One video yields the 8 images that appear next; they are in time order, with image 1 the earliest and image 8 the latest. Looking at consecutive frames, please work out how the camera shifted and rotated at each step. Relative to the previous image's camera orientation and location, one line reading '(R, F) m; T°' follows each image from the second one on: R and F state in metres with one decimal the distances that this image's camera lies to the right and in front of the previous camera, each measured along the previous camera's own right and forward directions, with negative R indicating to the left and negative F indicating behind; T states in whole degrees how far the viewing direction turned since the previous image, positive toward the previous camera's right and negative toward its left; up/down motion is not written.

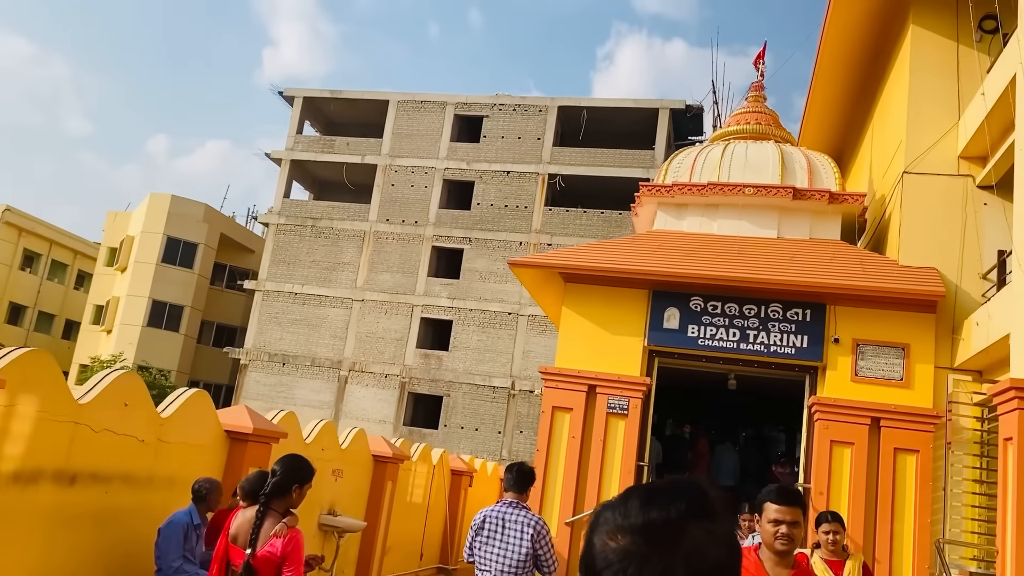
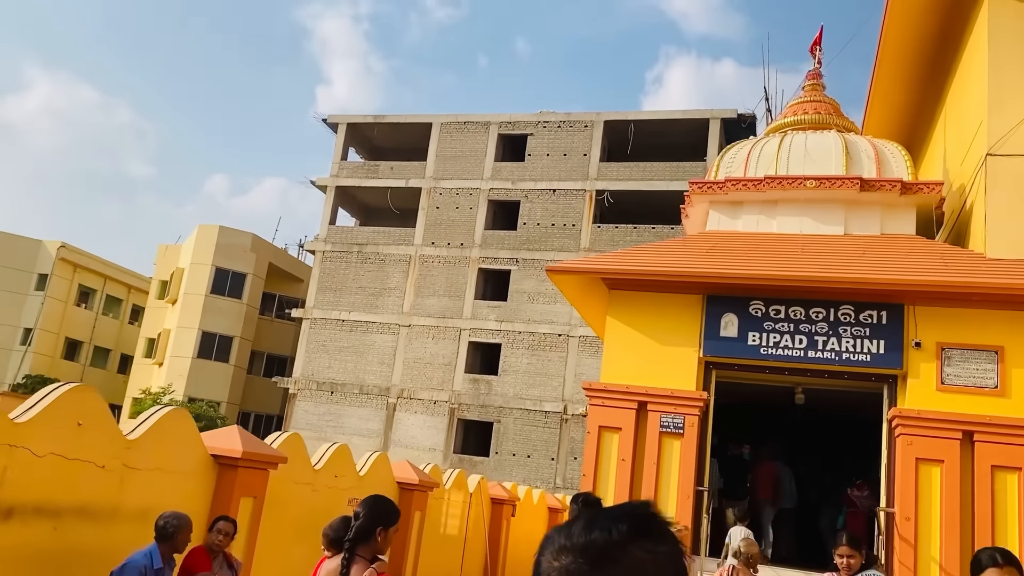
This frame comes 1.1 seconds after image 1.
(+0.2, +0.9) m; -4°
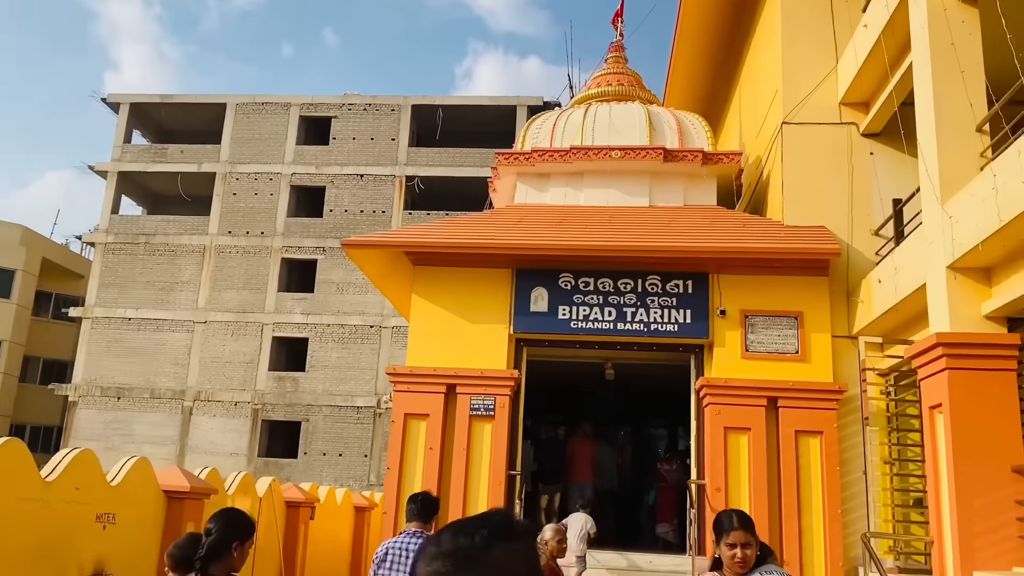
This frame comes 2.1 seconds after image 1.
(+0.2, +0.7) m; +12°
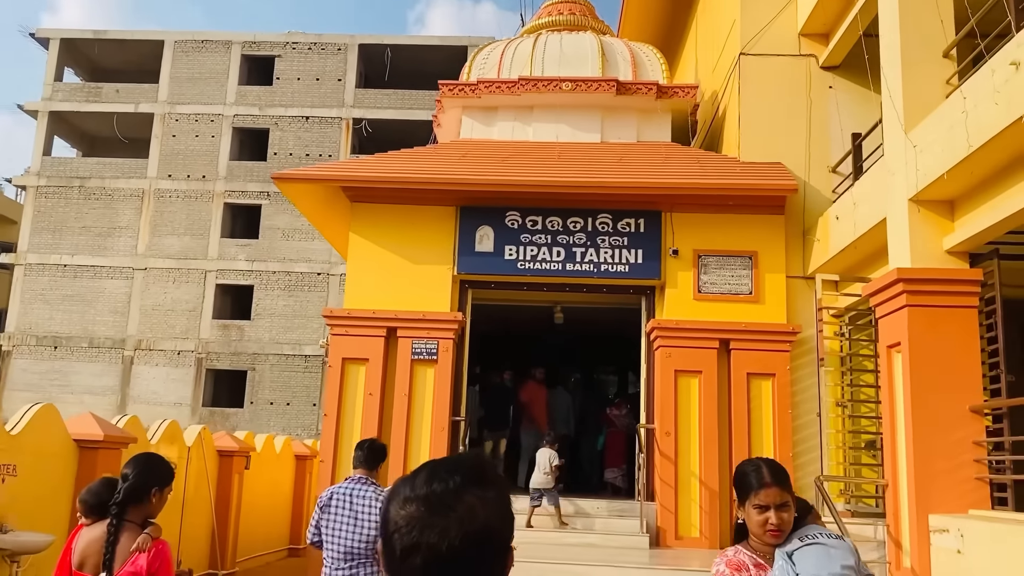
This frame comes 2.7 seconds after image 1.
(+0.1, +0.4) m; +3°
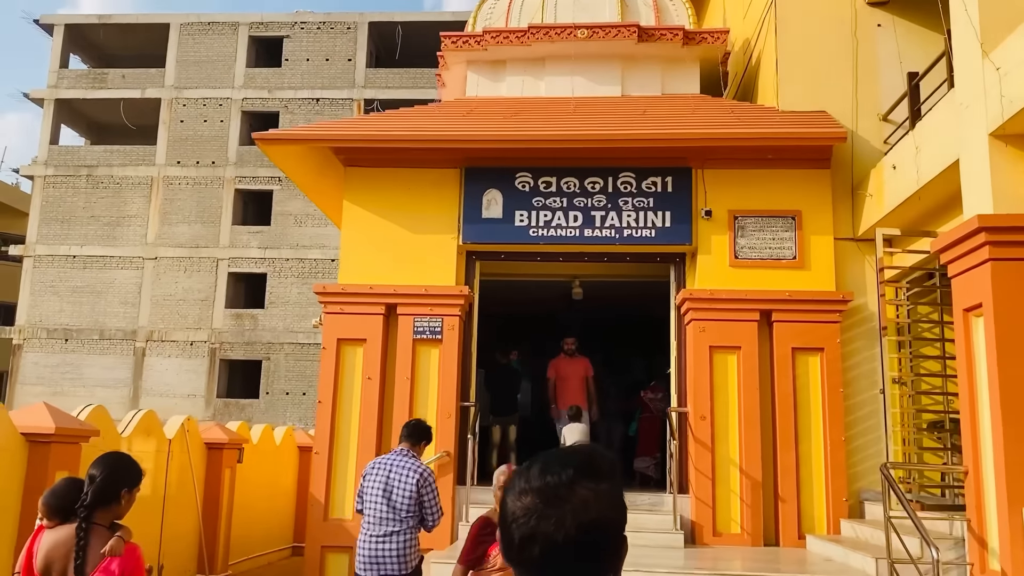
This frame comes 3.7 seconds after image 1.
(+0.1, +0.9) m; -1°
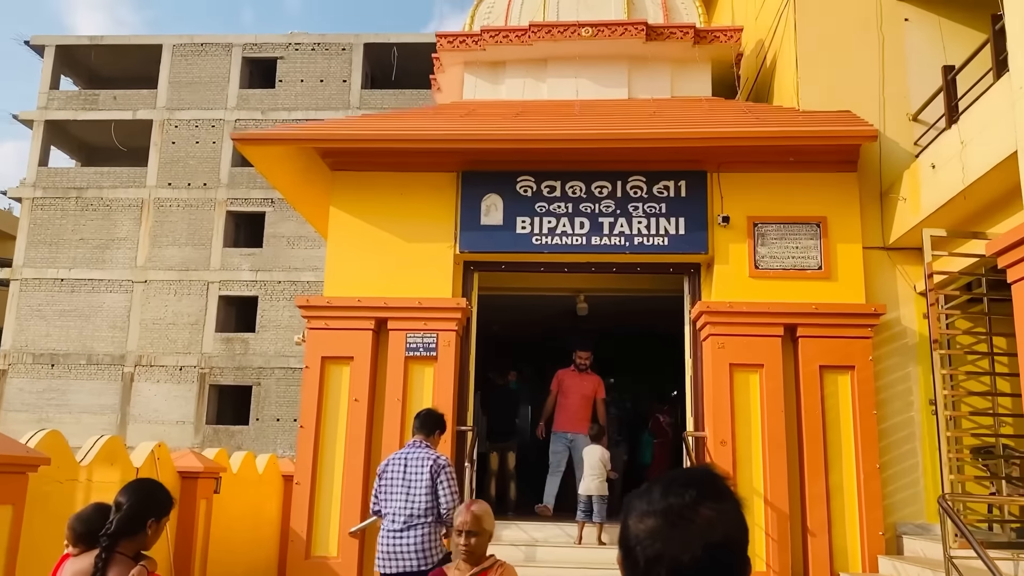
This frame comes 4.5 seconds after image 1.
(0.0, +0.6) m; 0°
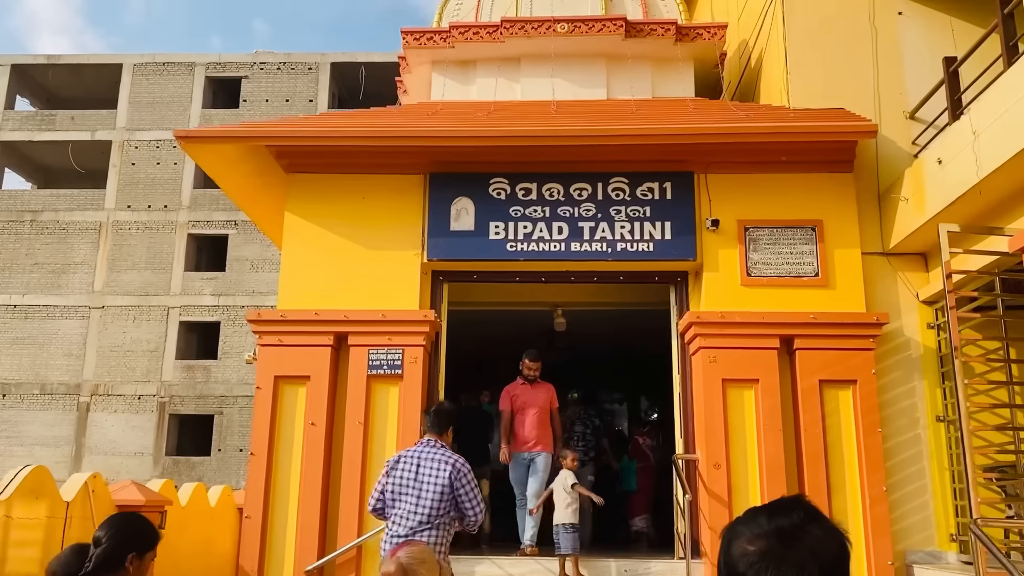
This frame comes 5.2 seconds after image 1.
(0.0, +0.5) m; +2°
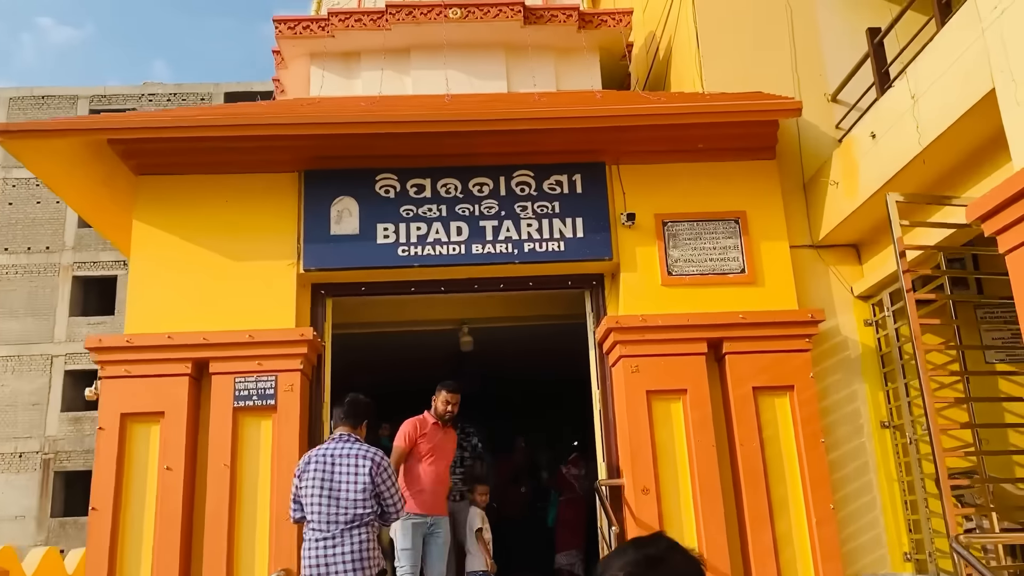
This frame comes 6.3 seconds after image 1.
(+0.1, +0.8) m; +5°
